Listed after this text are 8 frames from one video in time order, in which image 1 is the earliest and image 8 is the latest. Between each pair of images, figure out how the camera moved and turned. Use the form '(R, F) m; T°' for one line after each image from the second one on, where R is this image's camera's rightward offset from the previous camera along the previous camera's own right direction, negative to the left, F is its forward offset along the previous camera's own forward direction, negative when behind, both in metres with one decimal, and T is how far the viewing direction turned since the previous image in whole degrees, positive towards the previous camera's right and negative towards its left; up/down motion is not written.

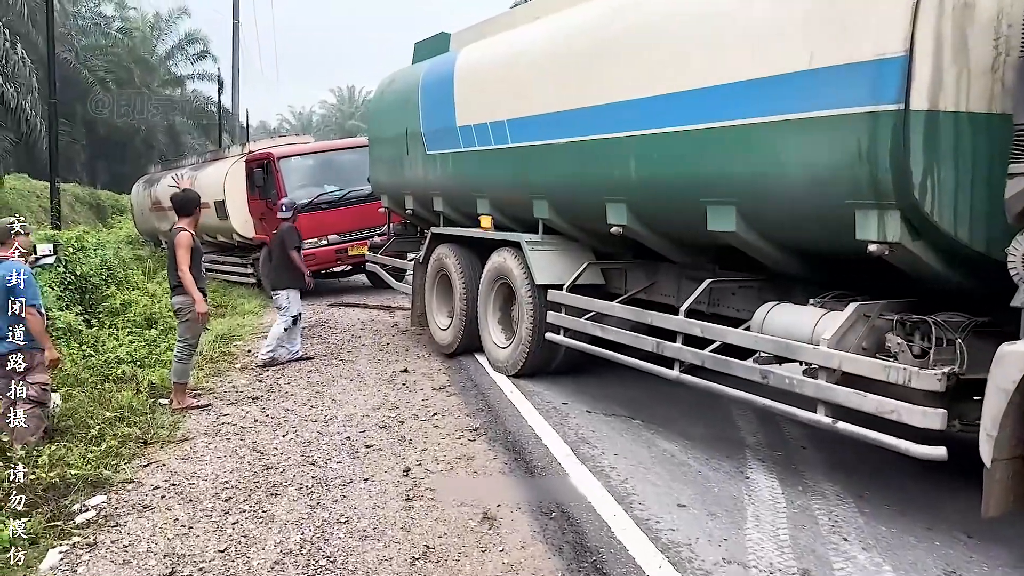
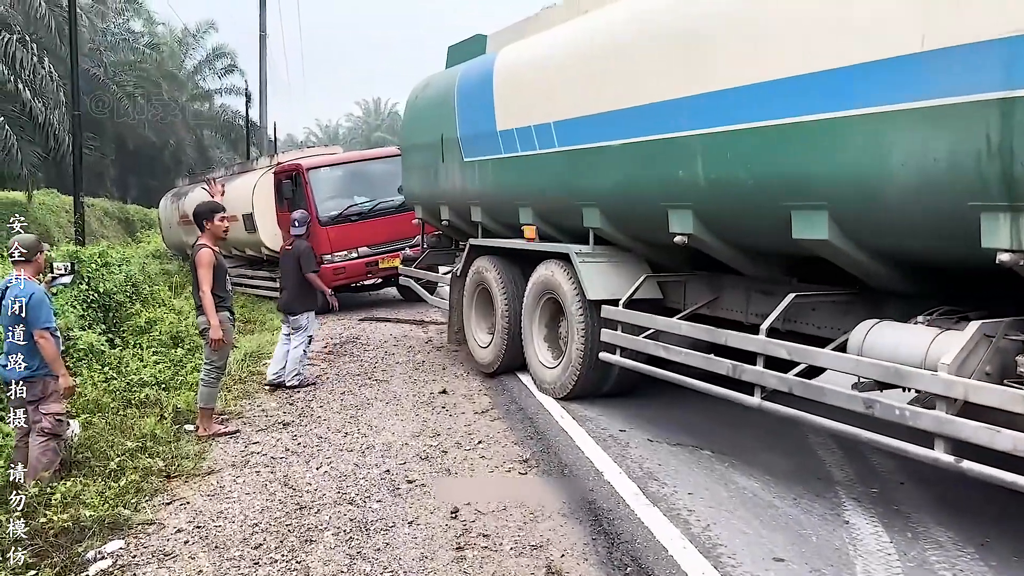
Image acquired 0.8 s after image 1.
(-0.2, +0.5) m; -2°
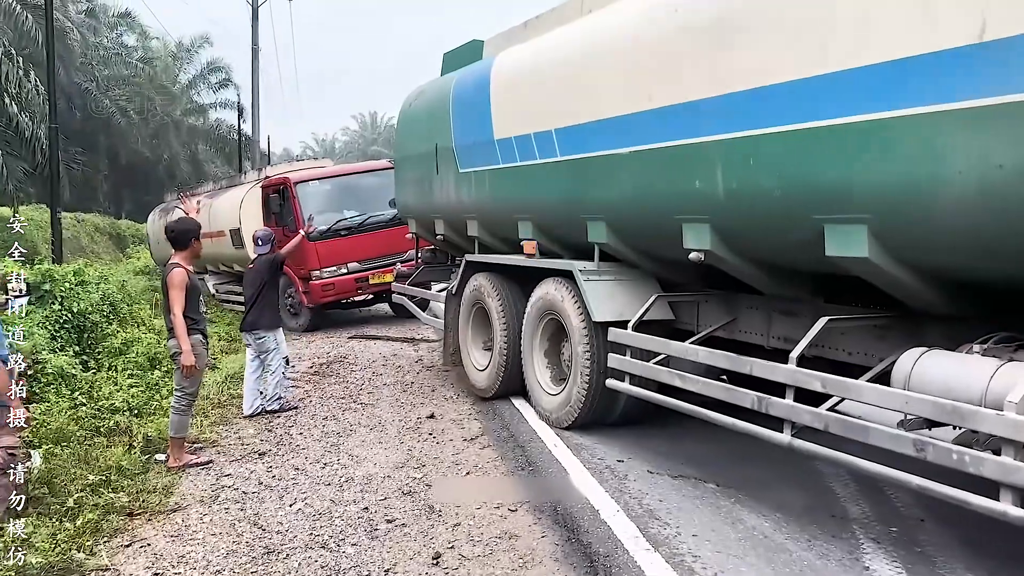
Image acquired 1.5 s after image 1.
(0.0, +0.3) m; 0°
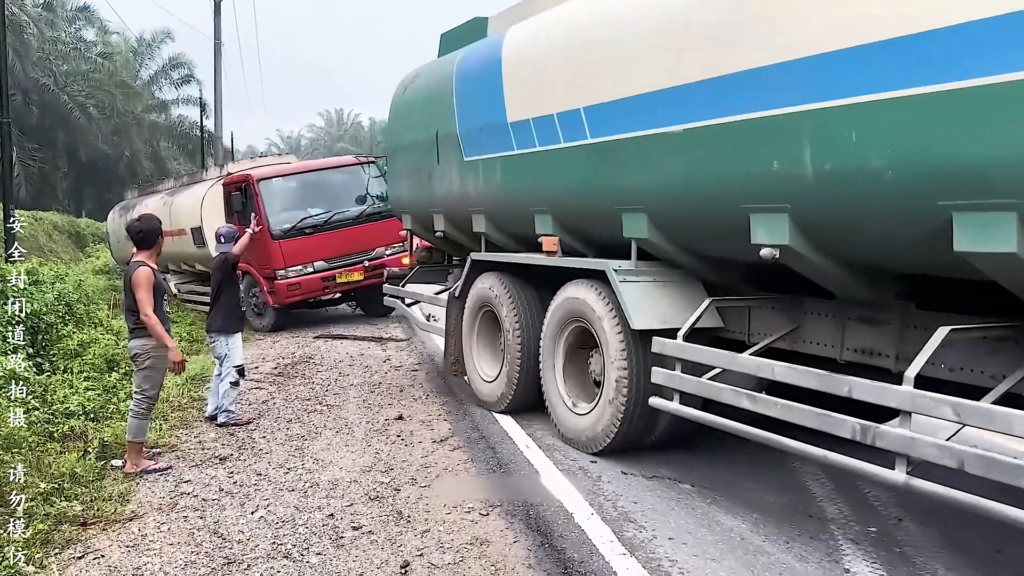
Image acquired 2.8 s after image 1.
(0.0, +0.1) m; +2°
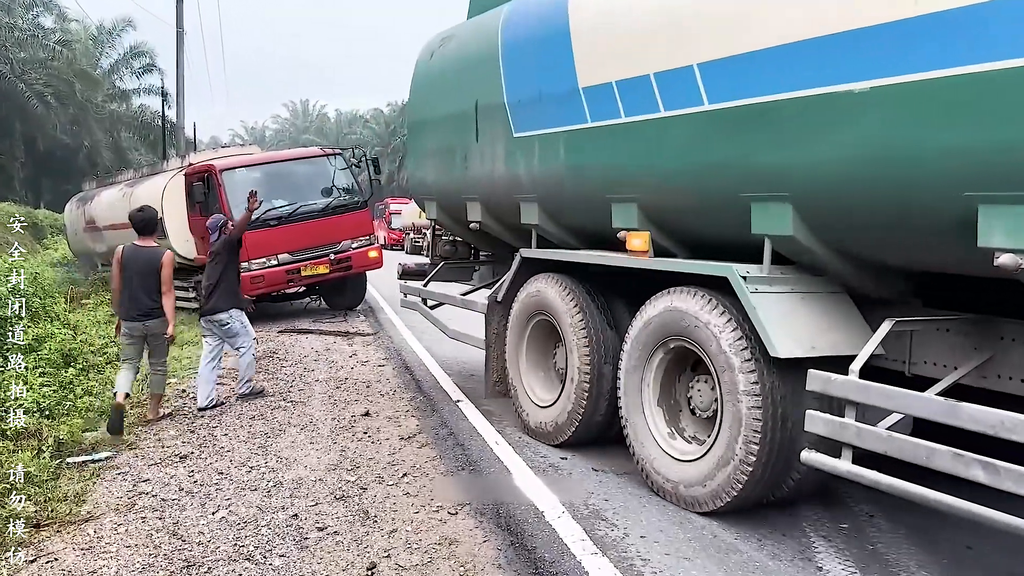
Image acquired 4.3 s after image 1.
(0.0, +0.1) m; +2°
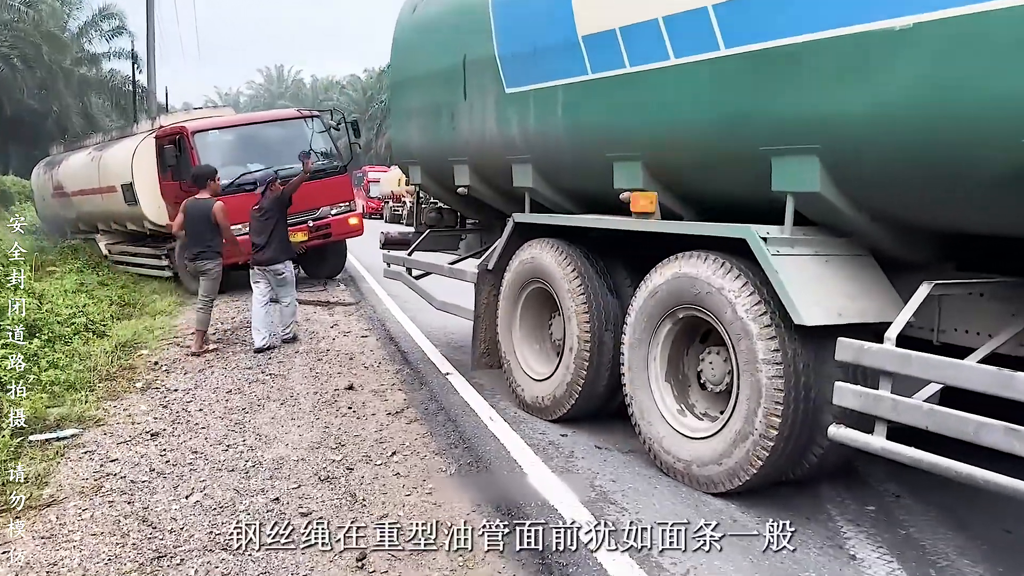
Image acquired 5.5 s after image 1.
(-0.1, +0.3) m; +1°
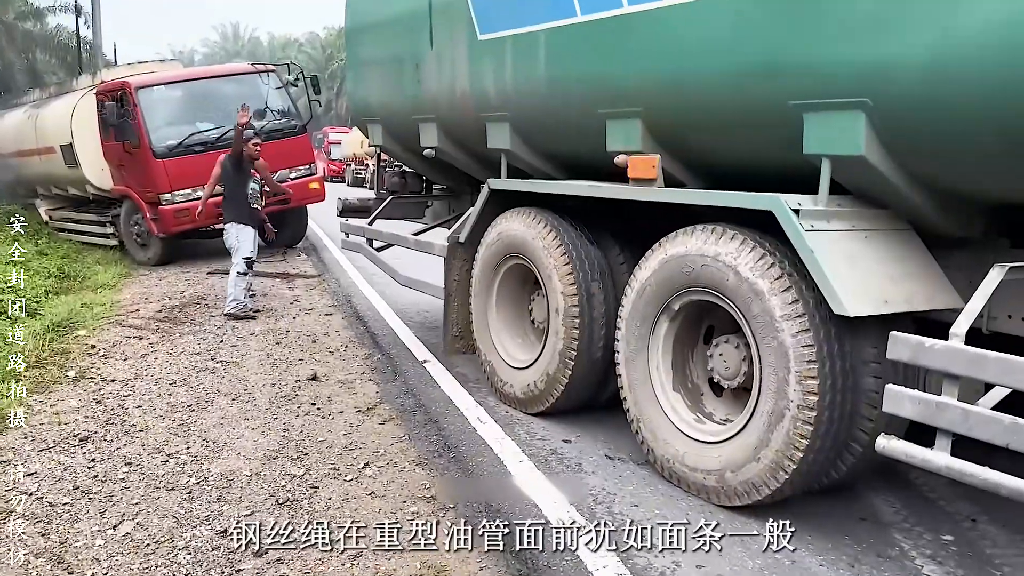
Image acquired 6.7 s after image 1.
(-0.1, +0.7) m; +2°
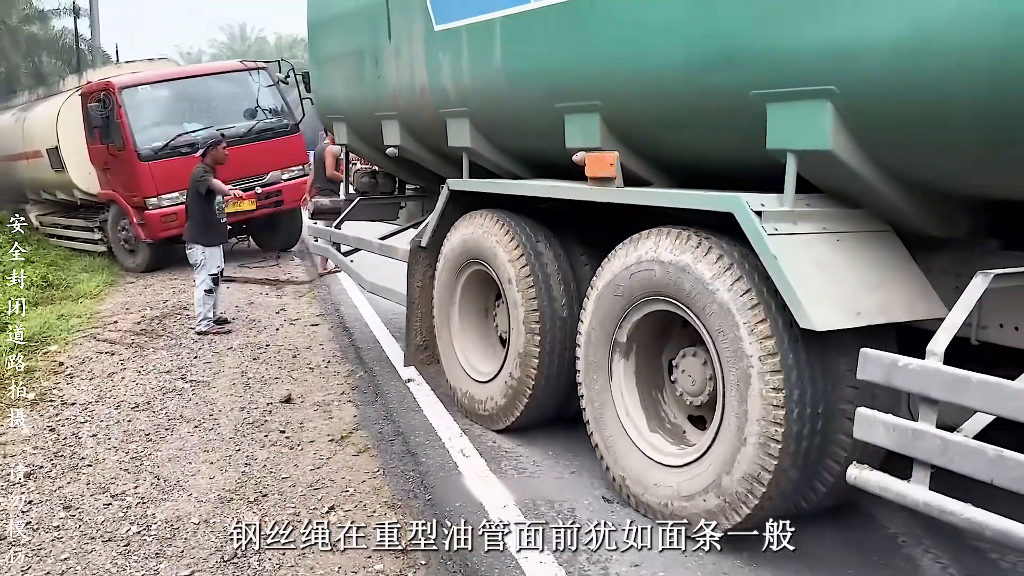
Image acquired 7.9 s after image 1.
(+0.1, +0.5) m; -1°
